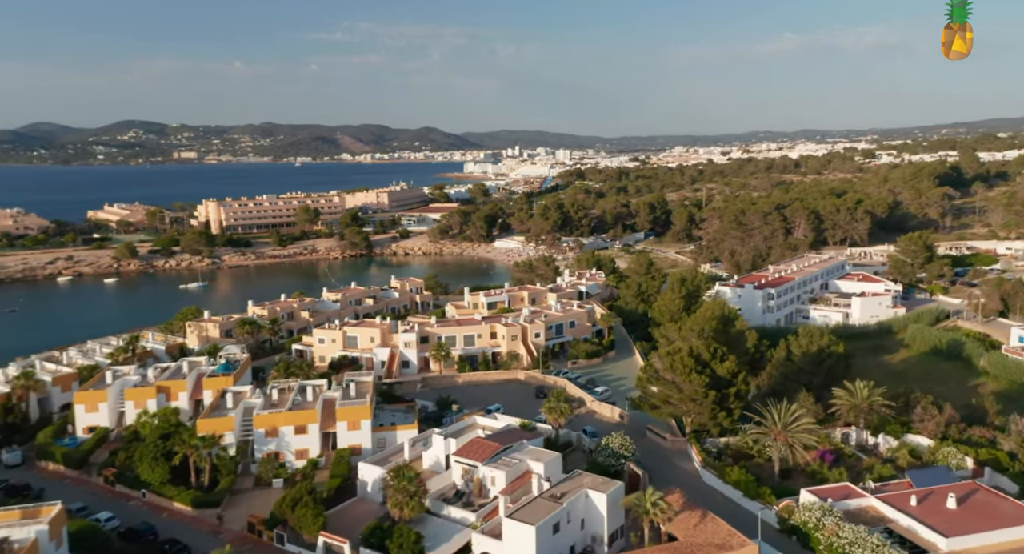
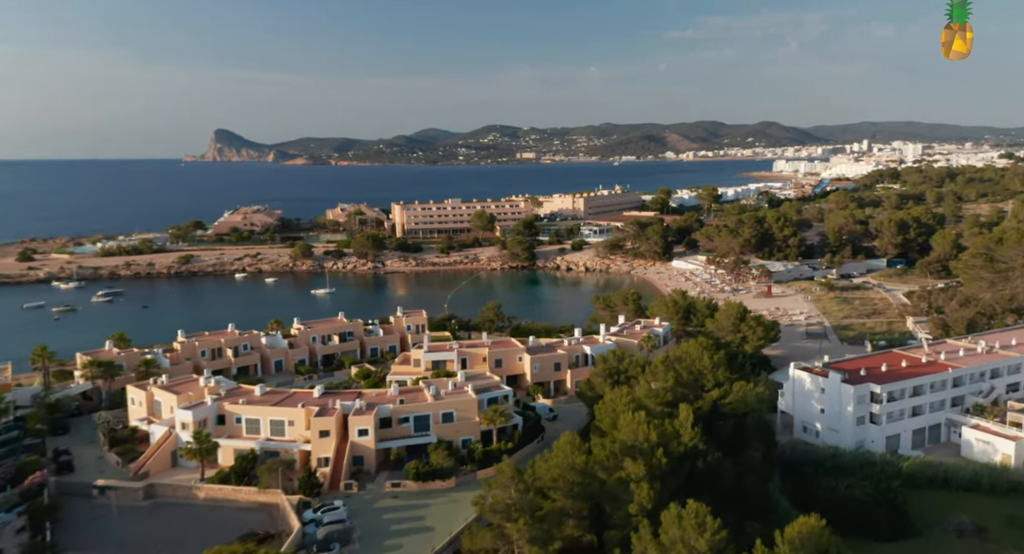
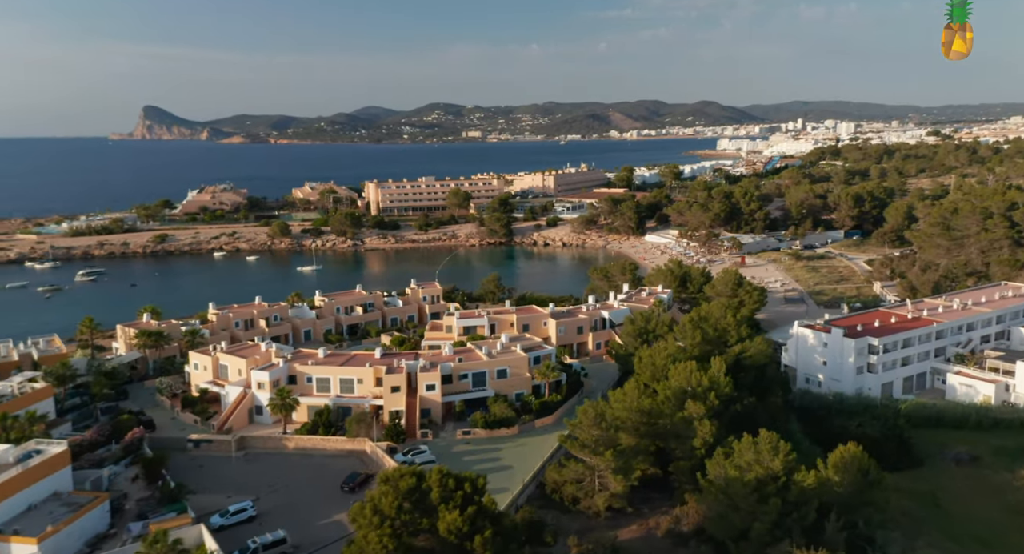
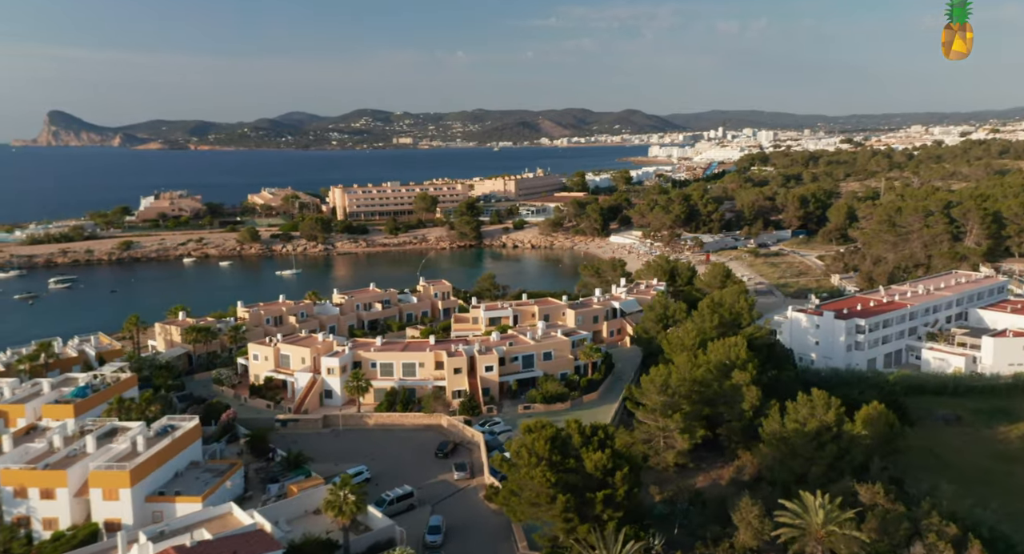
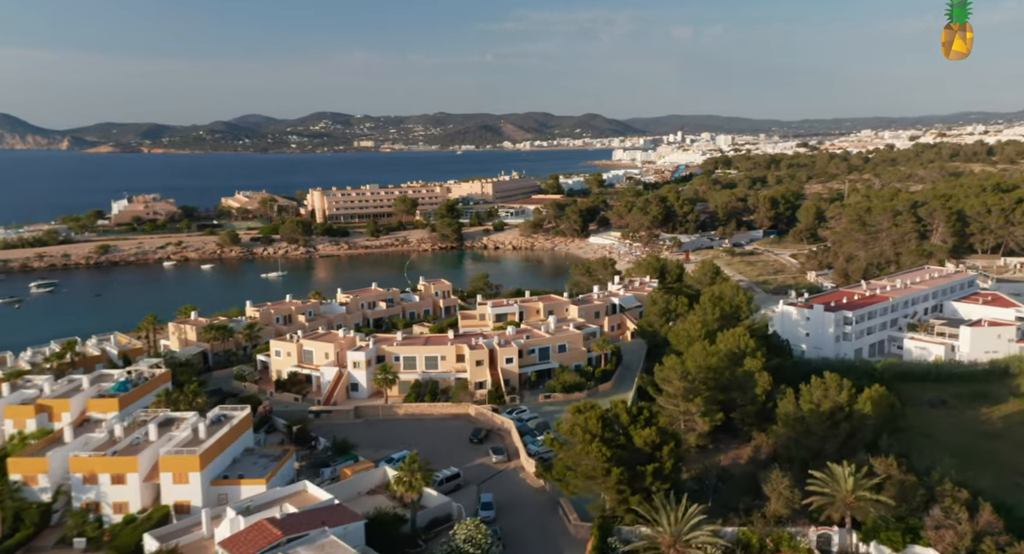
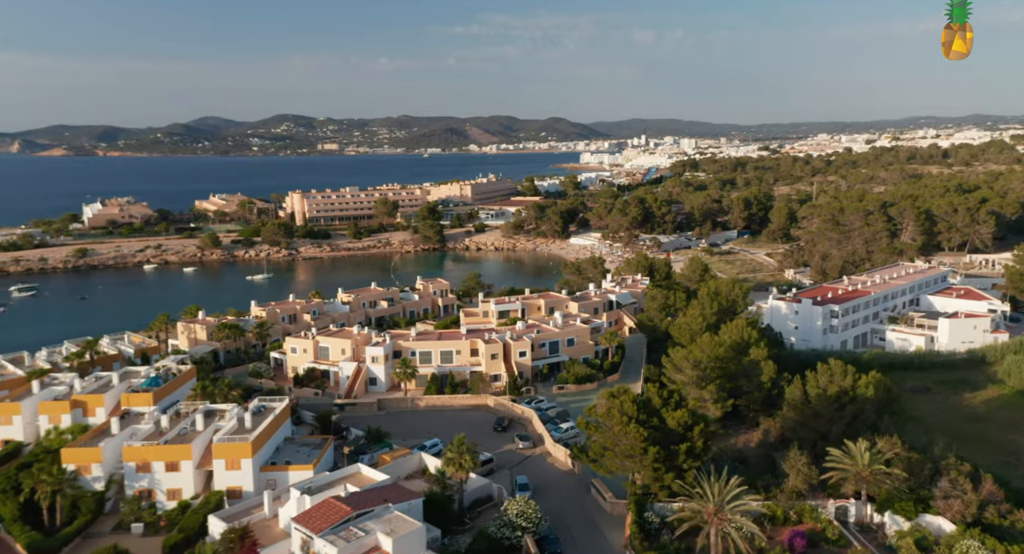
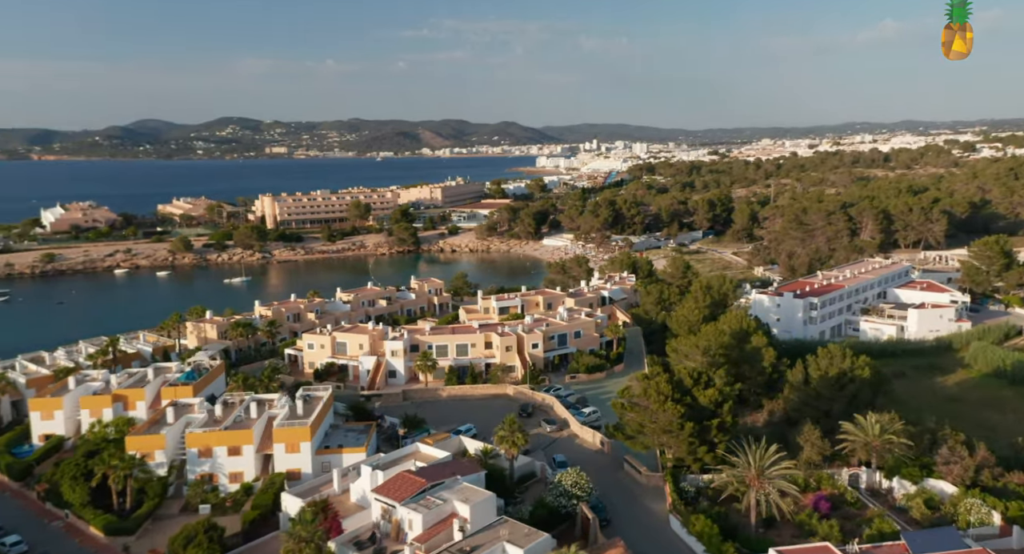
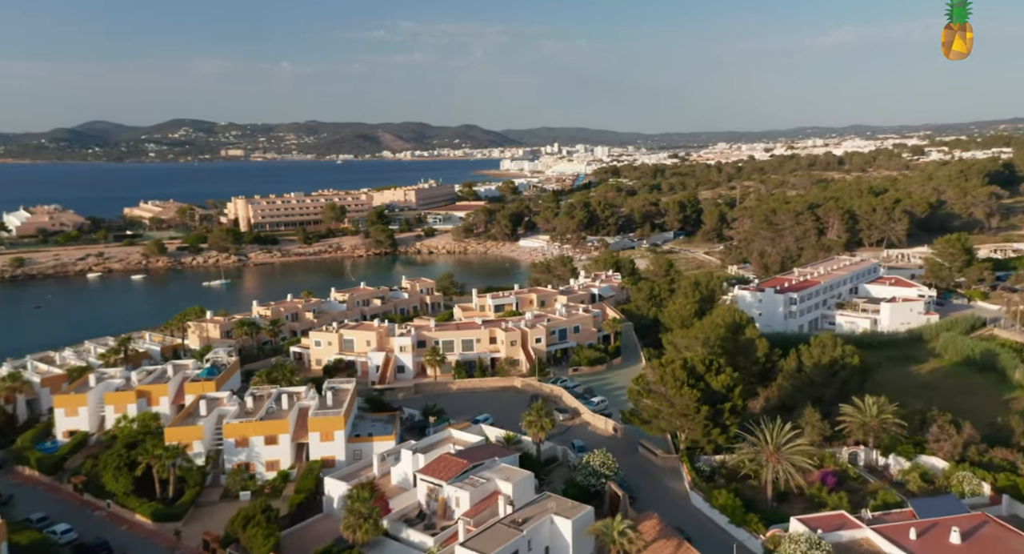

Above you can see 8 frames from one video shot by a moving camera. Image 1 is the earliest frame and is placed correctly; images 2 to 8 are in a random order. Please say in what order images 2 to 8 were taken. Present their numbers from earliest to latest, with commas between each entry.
8, 7, 6, 5, 4, 3, 2
